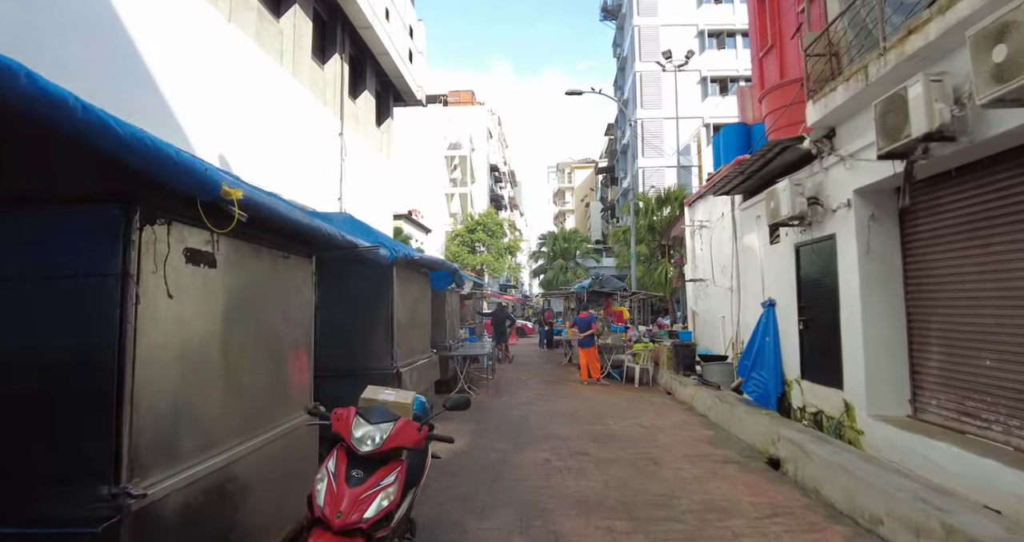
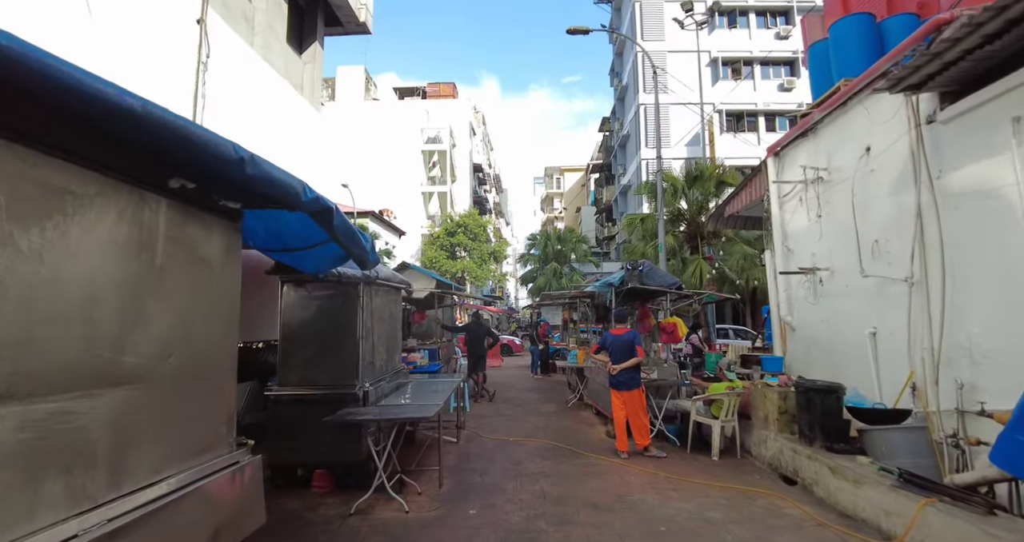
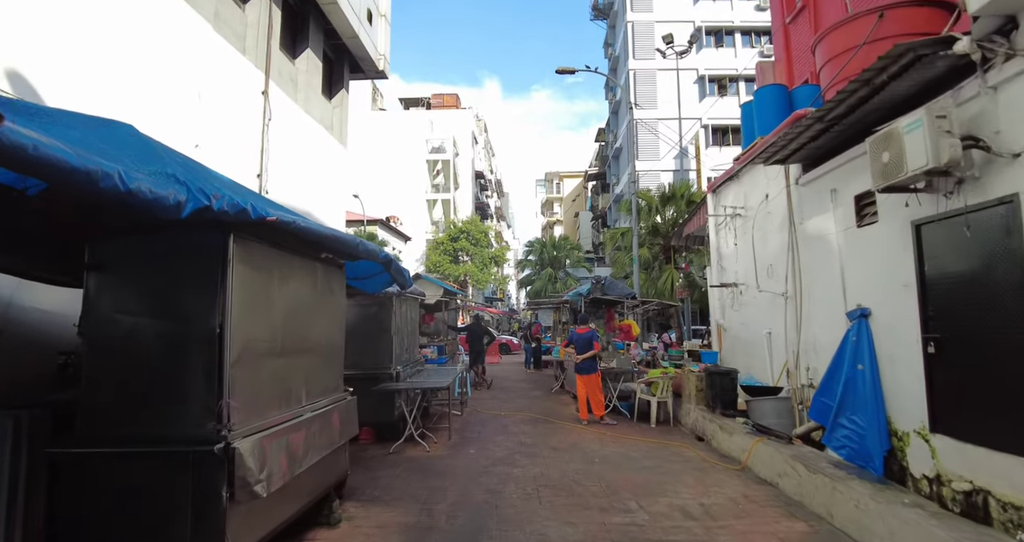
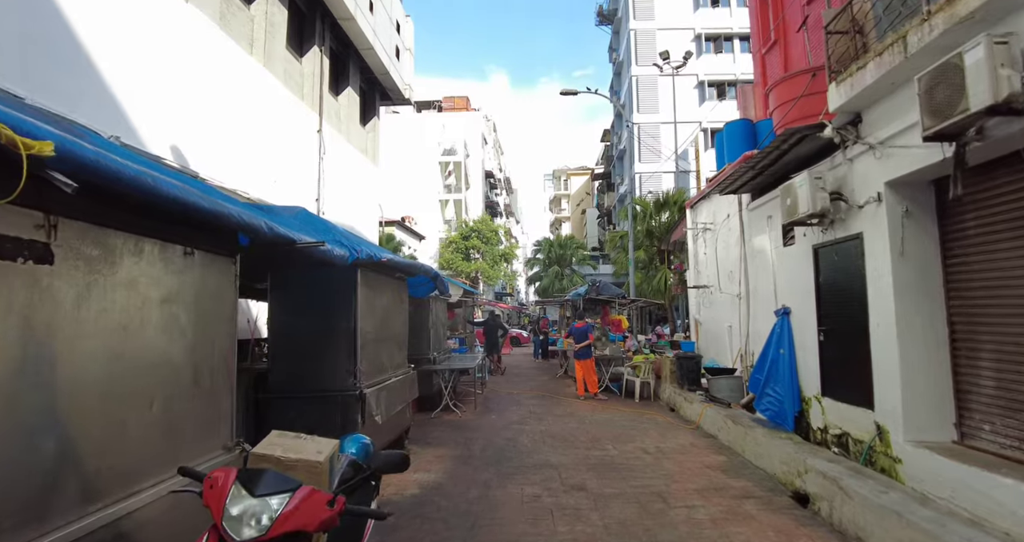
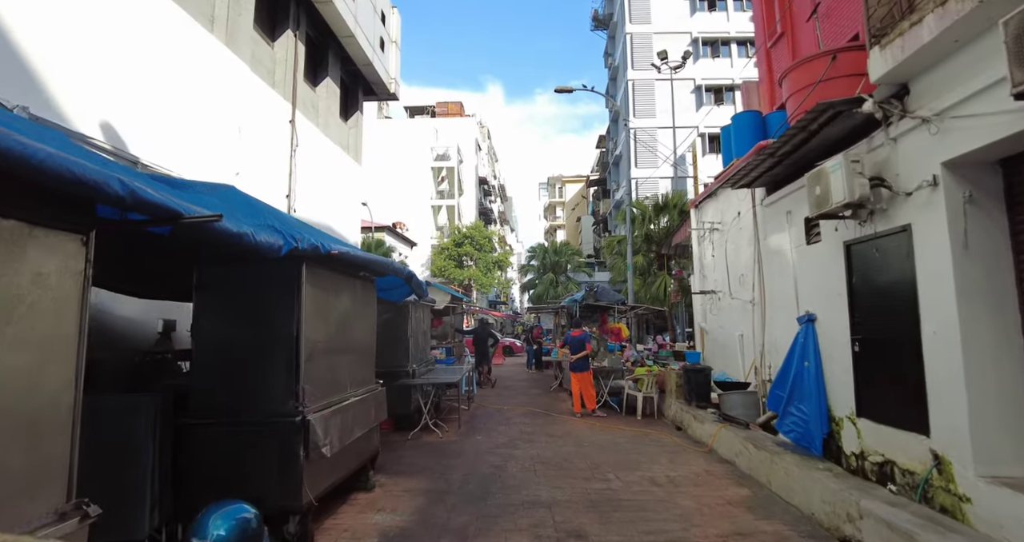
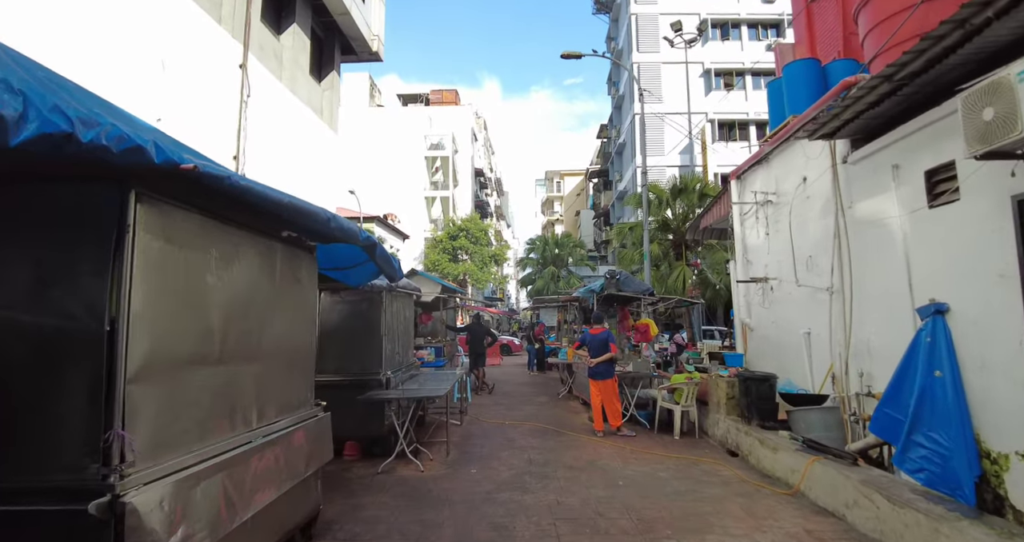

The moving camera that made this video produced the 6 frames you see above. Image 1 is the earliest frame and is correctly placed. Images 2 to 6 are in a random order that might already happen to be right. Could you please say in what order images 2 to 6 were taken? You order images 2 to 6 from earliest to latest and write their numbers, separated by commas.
4, 5, 3, 6, 2
